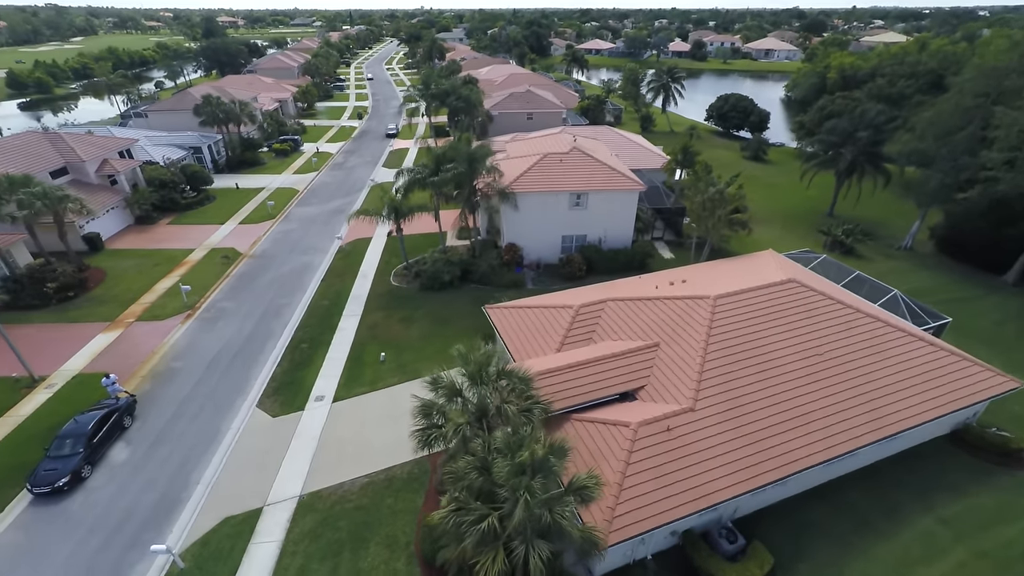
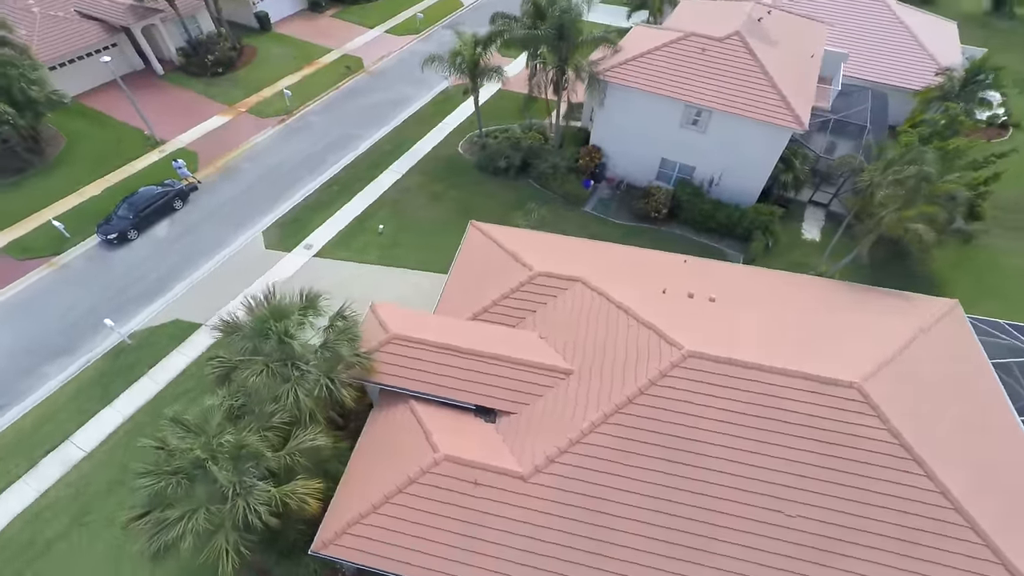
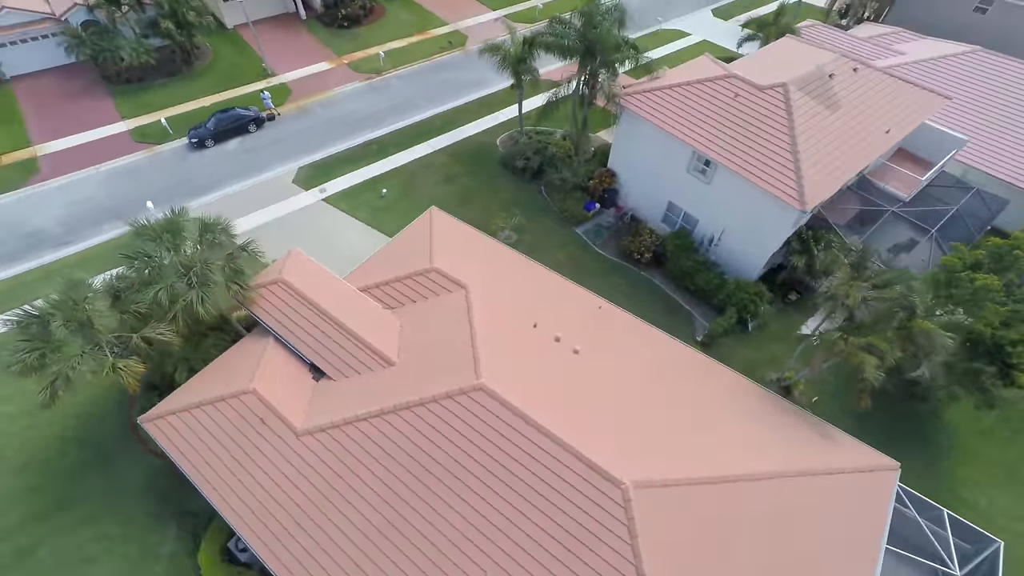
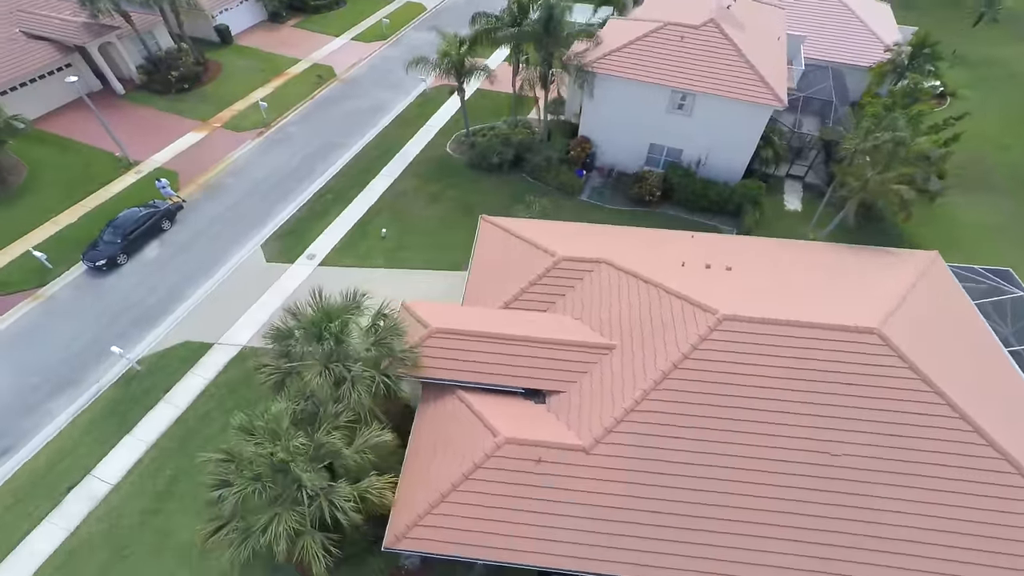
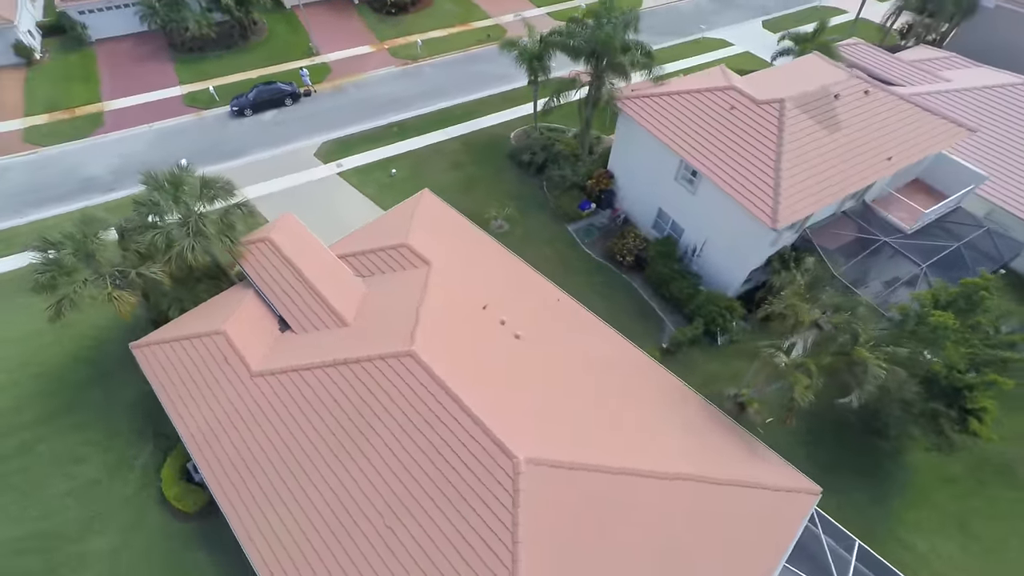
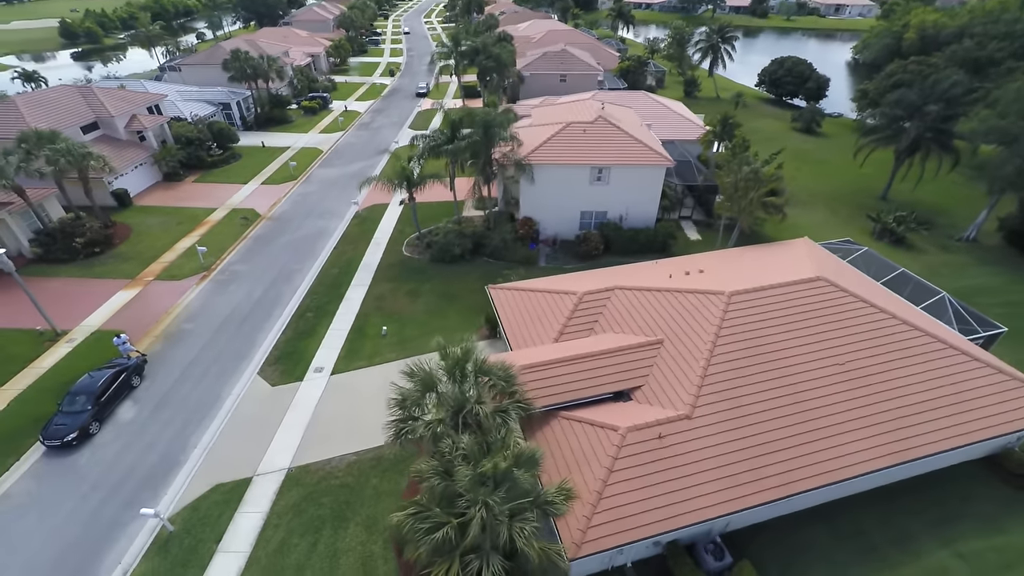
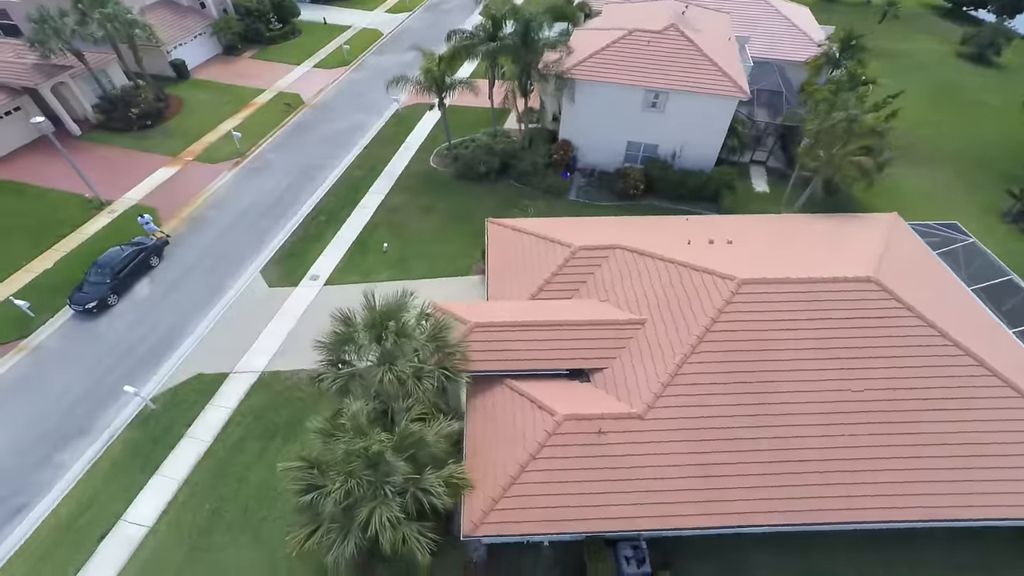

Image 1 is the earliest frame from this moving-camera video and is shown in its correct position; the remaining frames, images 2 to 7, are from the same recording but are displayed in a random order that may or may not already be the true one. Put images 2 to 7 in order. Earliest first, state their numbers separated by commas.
6, 7, 4, 2, 3, 5
